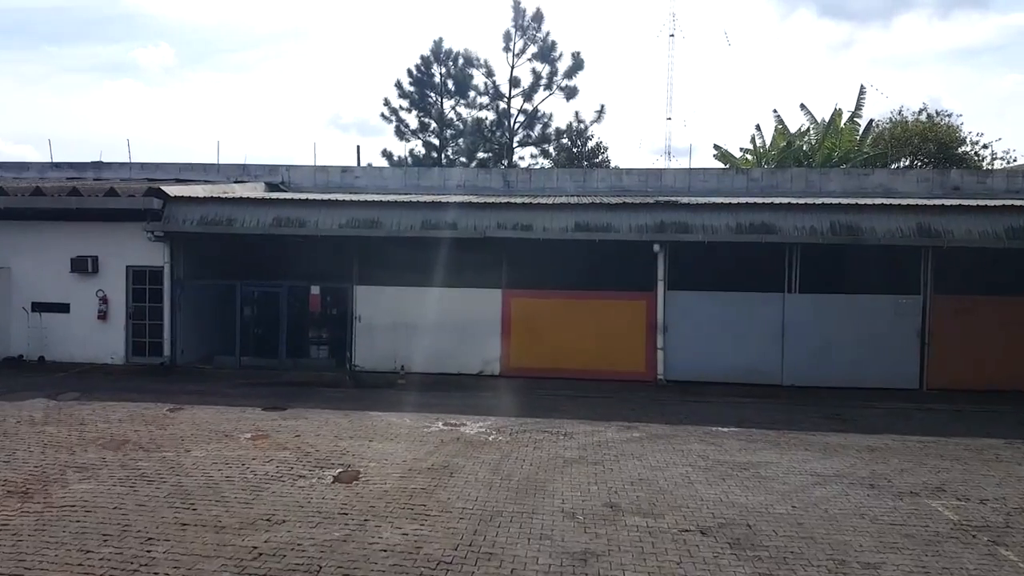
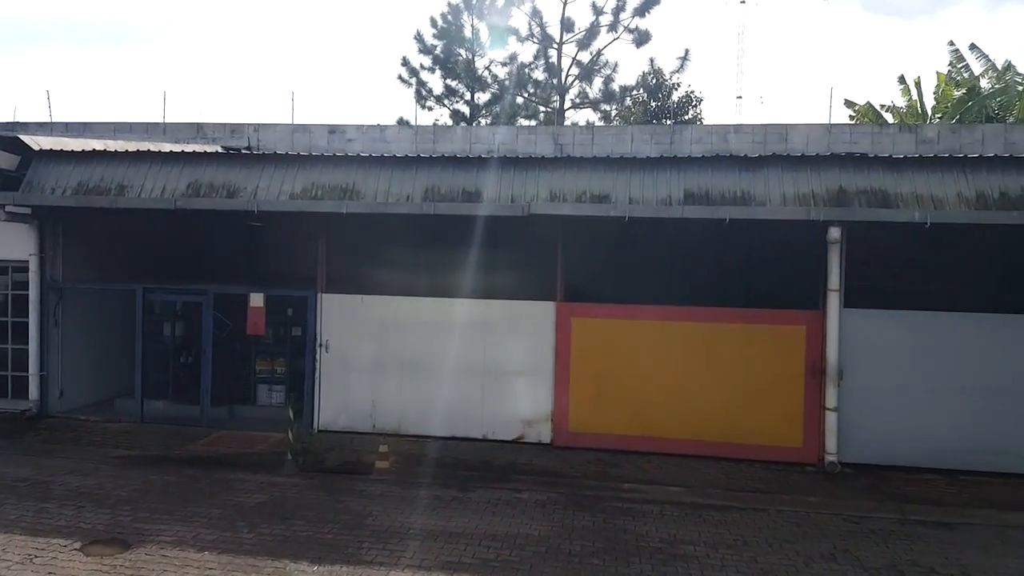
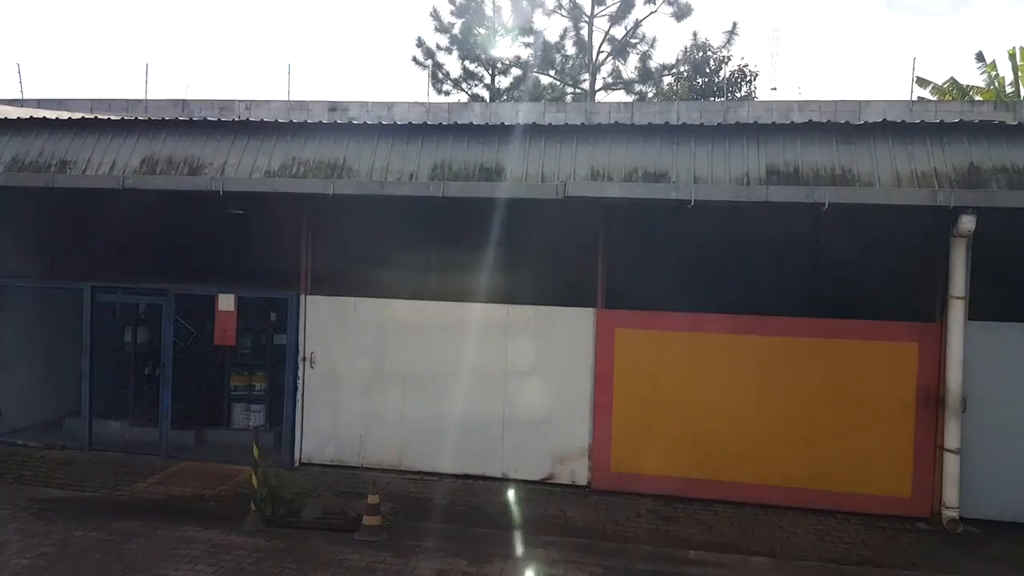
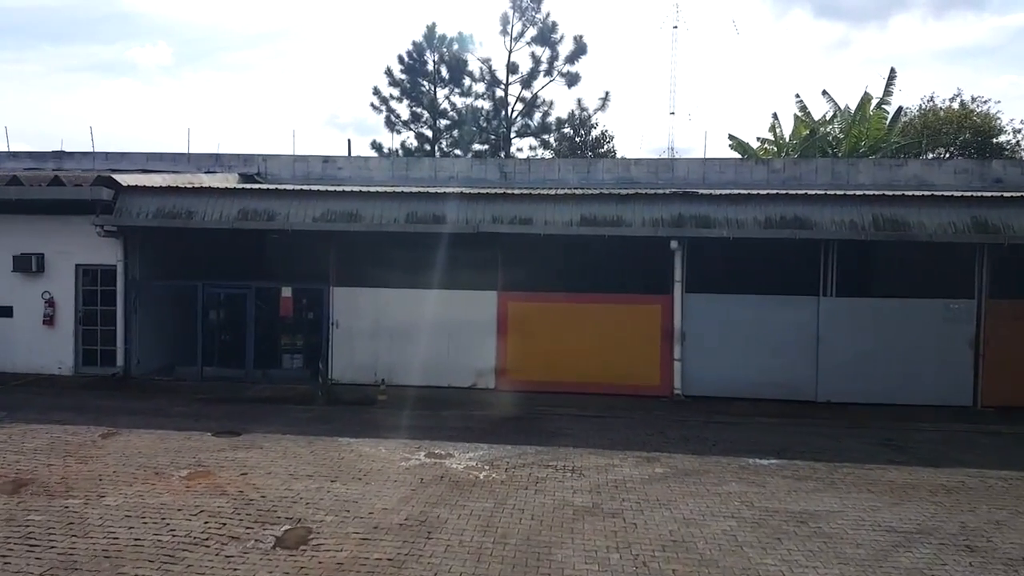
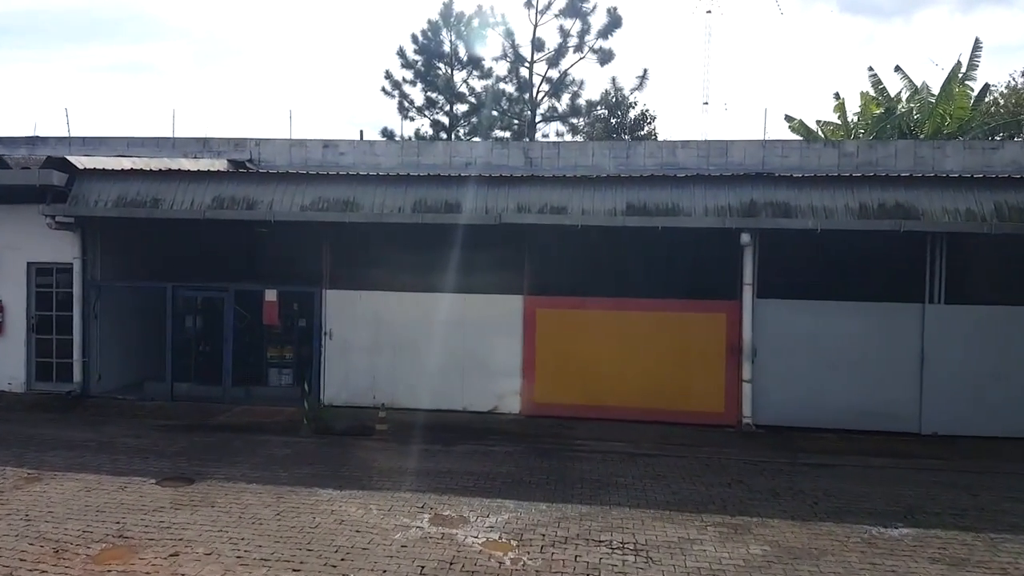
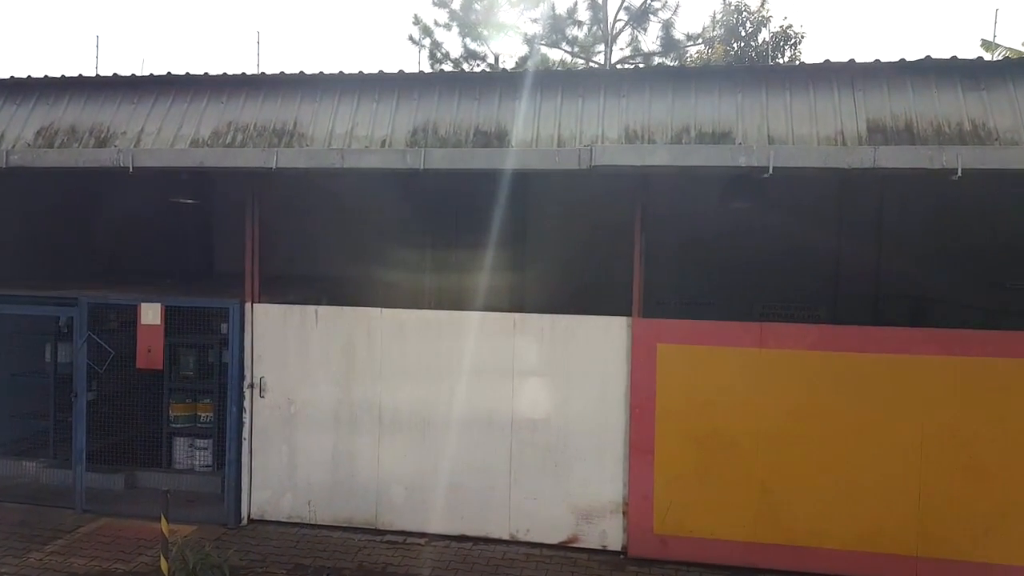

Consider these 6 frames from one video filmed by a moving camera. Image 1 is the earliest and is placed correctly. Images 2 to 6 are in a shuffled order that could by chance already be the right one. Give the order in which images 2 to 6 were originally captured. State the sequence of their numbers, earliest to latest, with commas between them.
4, 5, 2, 3, 6
